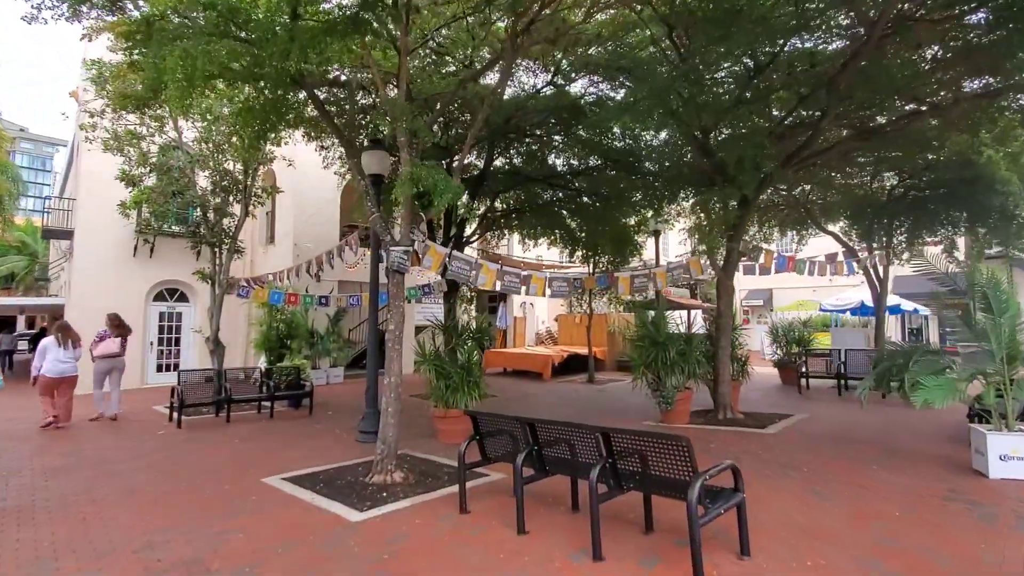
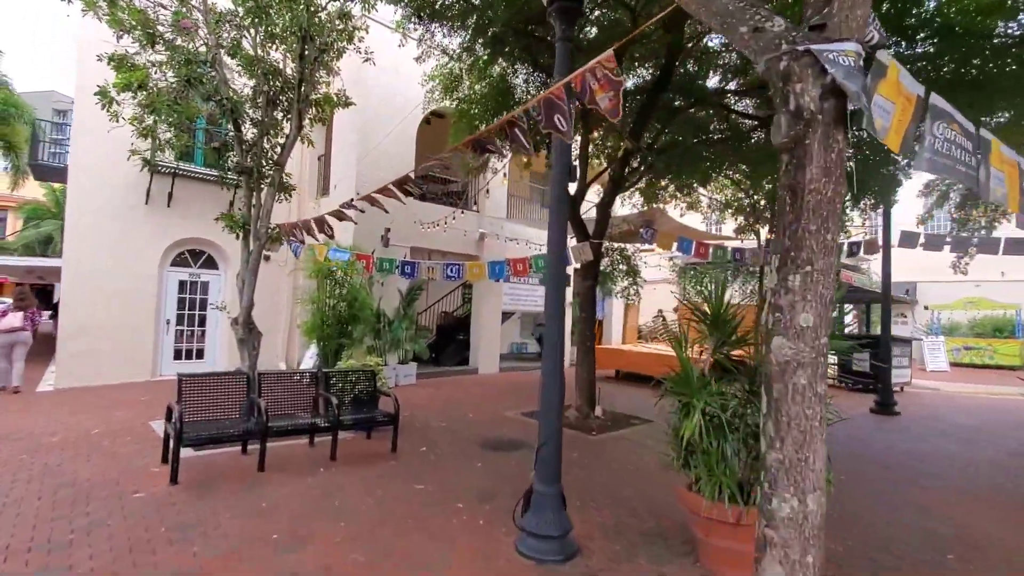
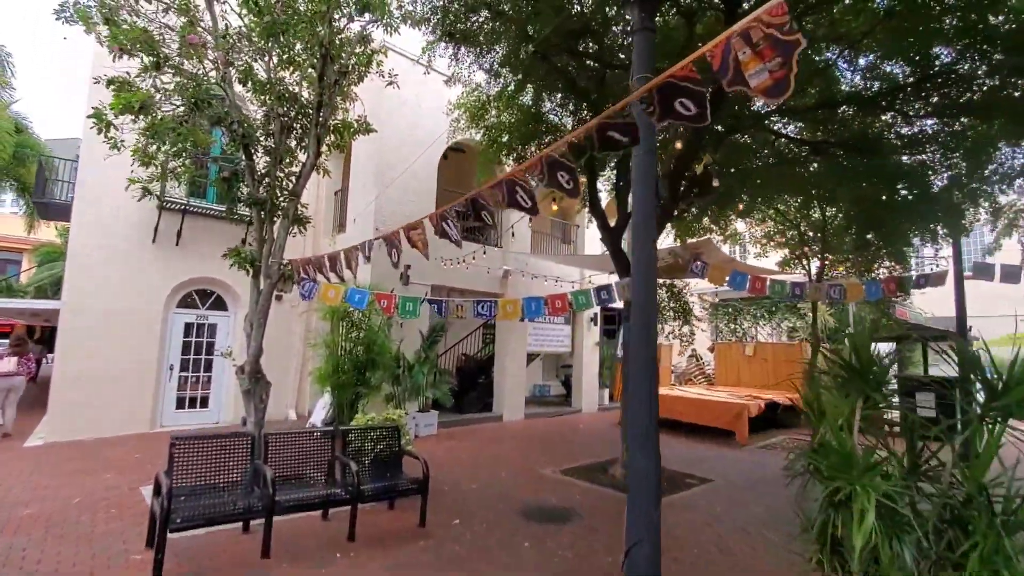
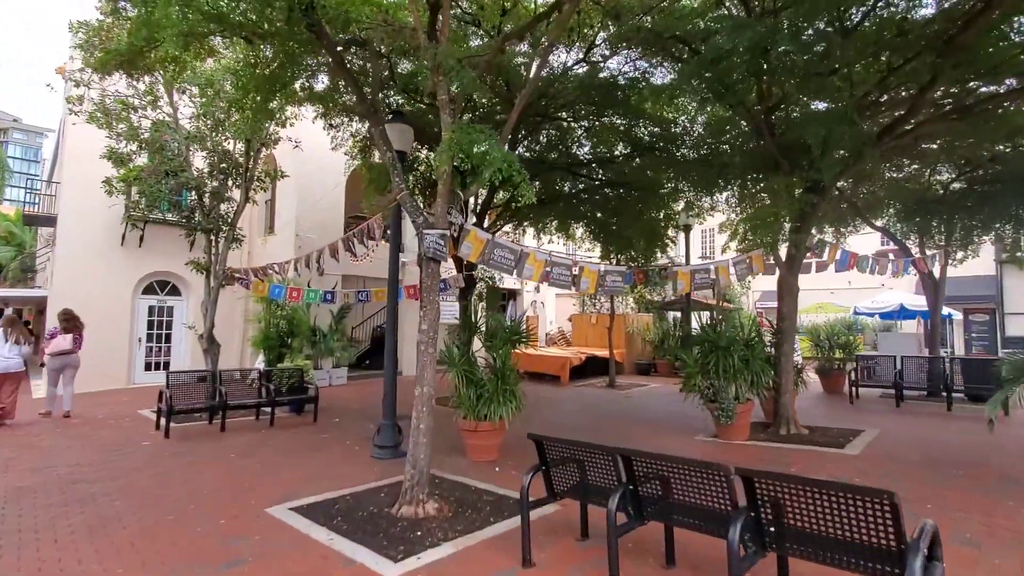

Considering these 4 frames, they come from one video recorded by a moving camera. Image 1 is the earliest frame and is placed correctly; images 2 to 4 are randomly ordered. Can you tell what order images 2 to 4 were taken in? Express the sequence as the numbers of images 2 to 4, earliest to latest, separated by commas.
4, 2, 3
